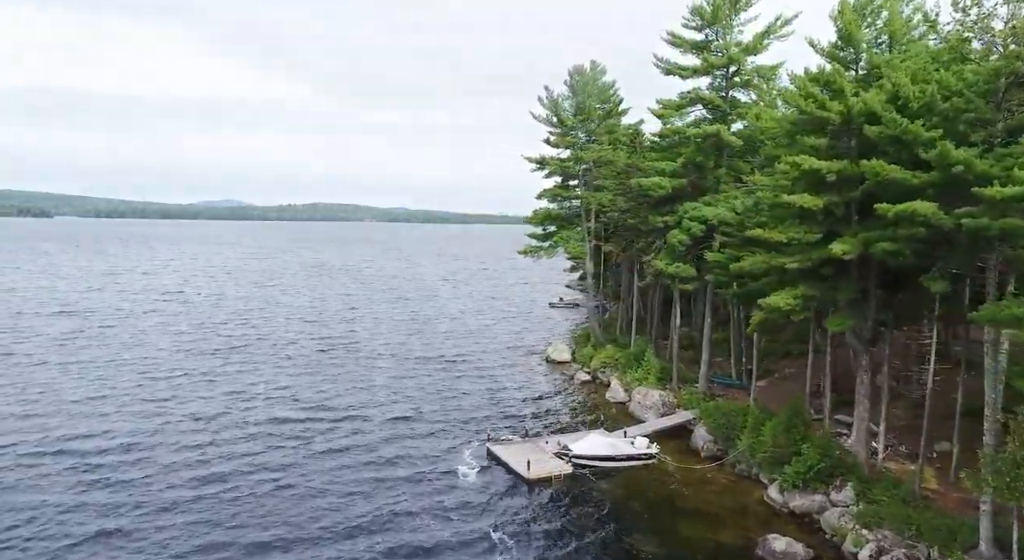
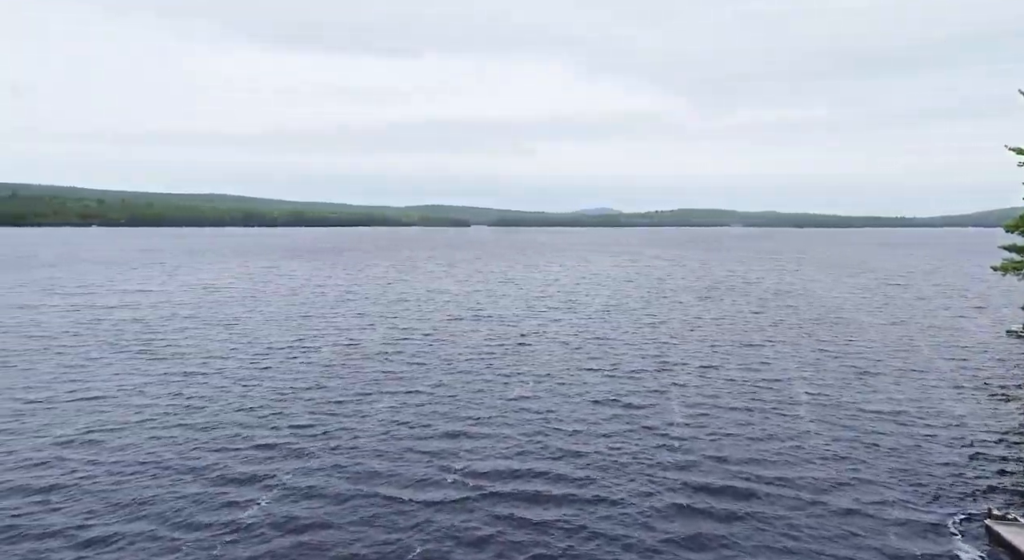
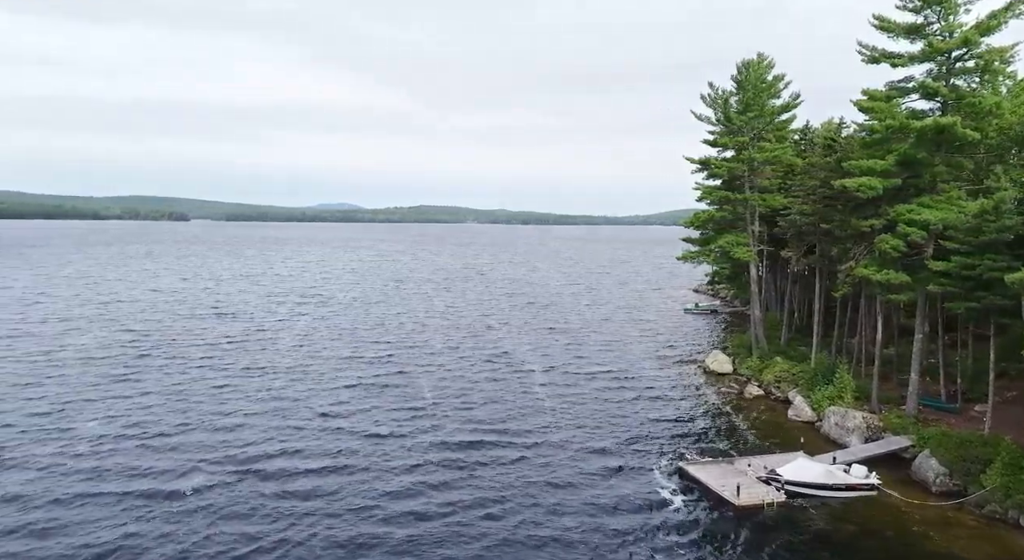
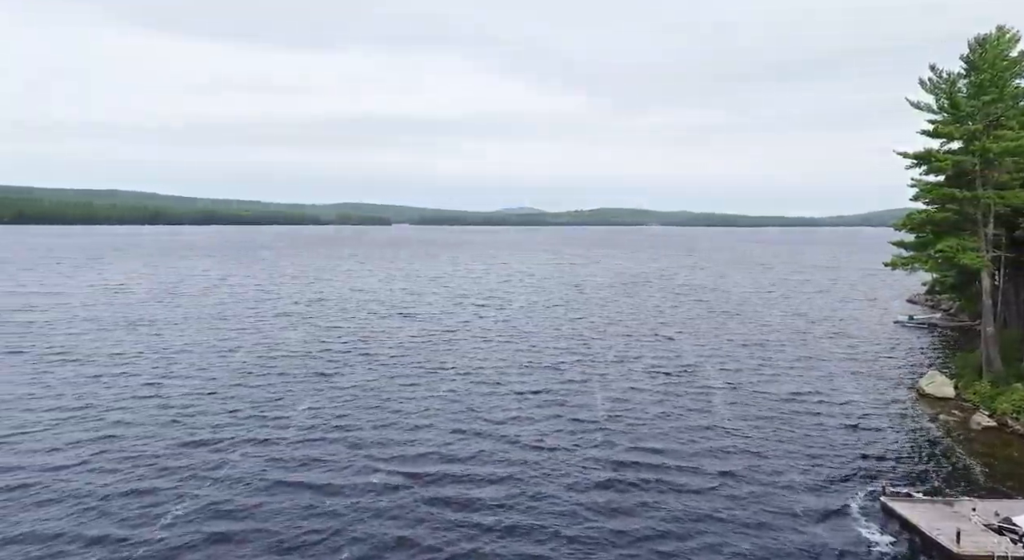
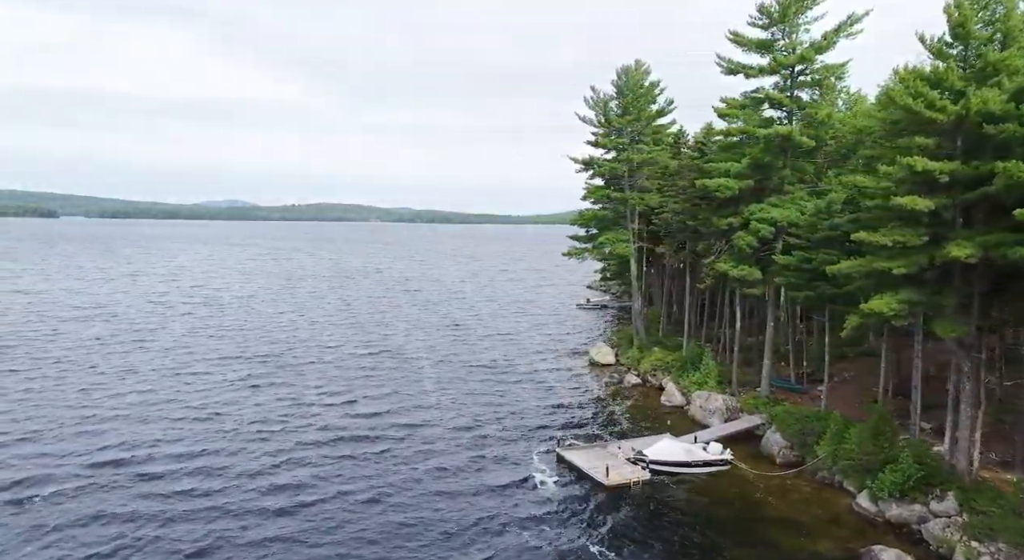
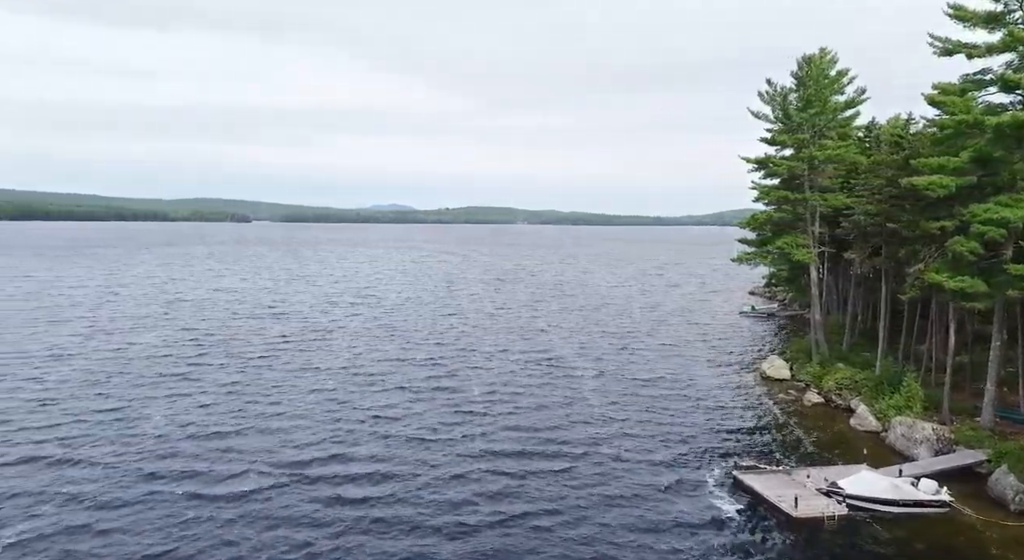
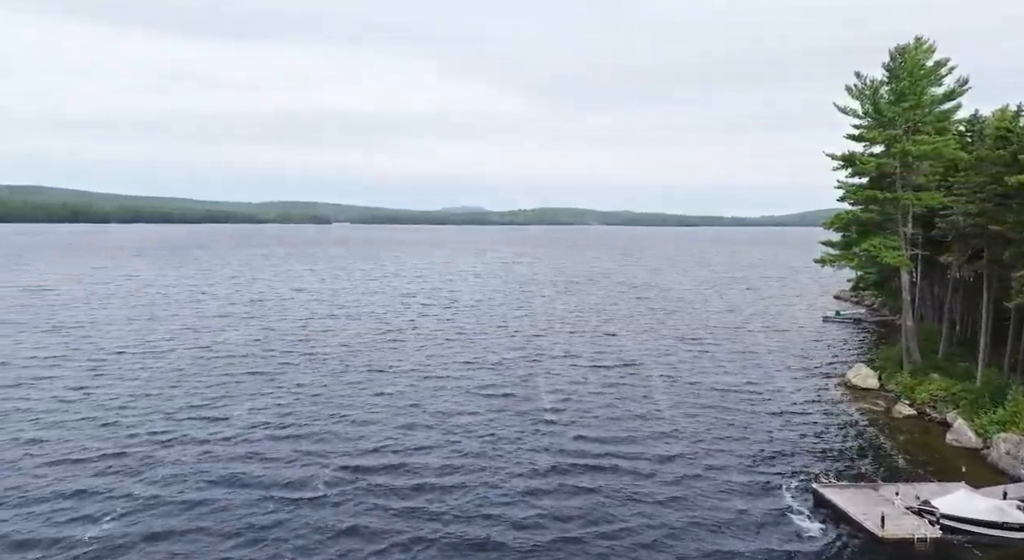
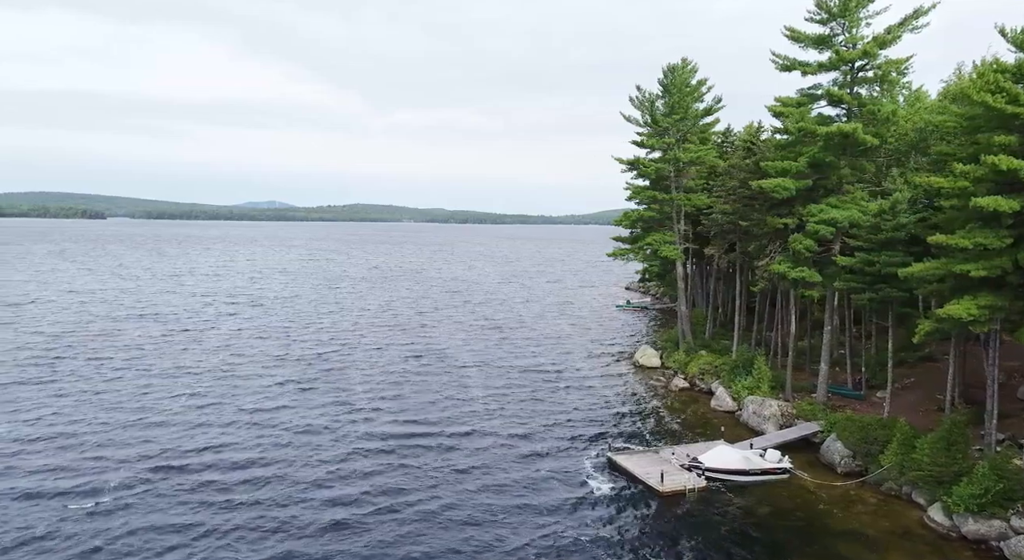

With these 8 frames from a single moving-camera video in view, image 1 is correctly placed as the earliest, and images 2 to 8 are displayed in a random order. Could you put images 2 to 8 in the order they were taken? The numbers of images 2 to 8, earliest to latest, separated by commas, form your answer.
5, 8, 3, 6, 7, 4, 2
